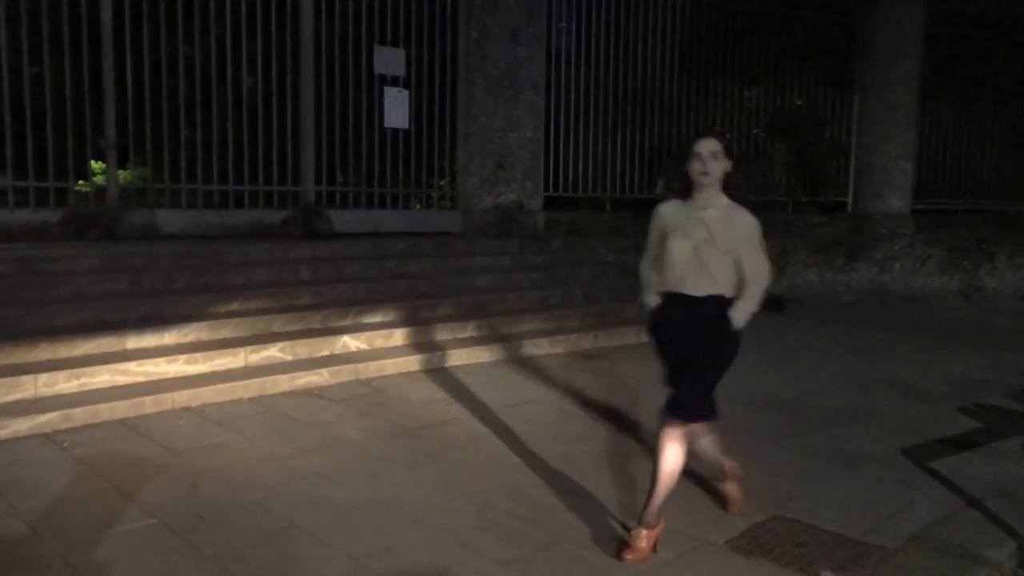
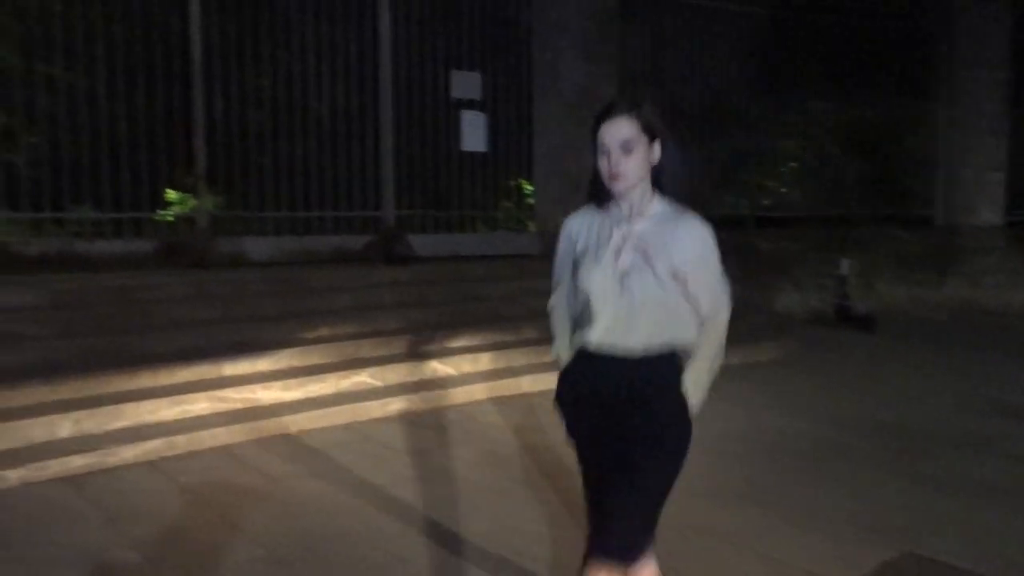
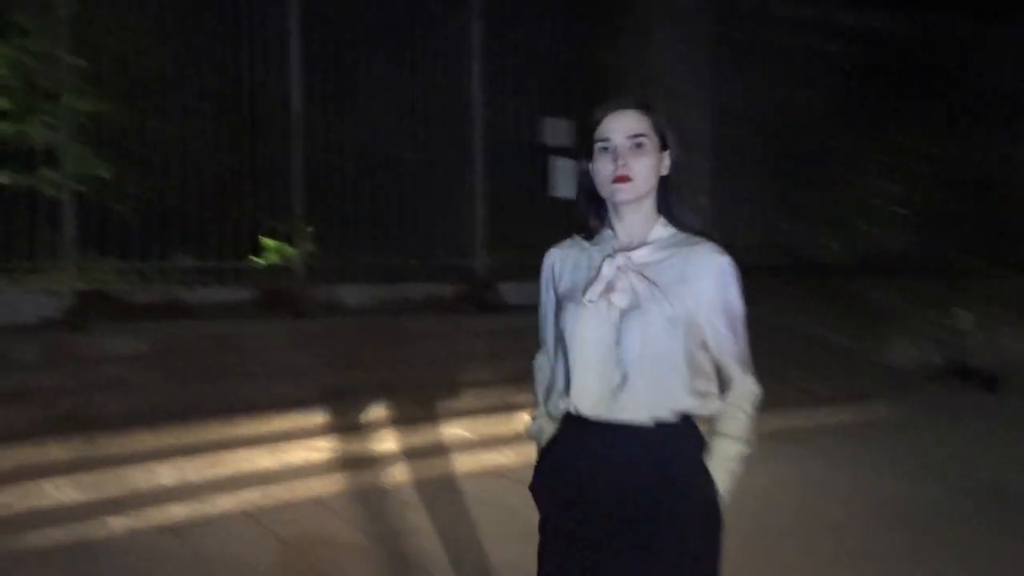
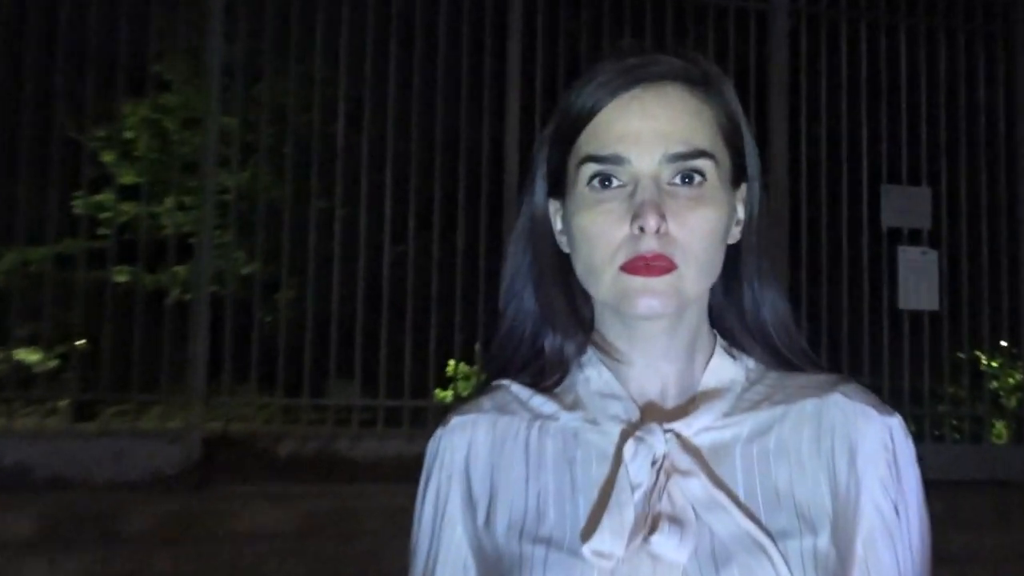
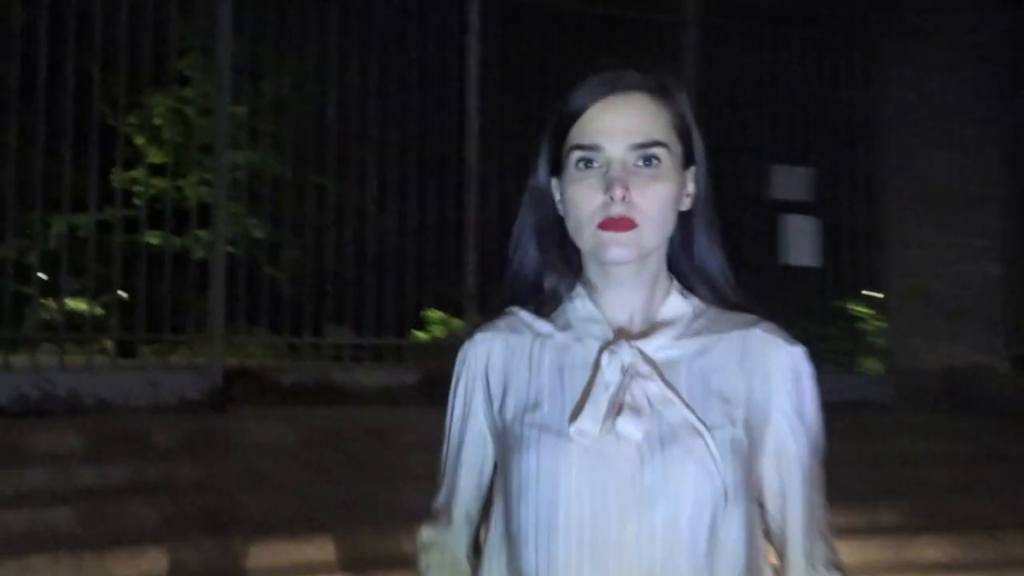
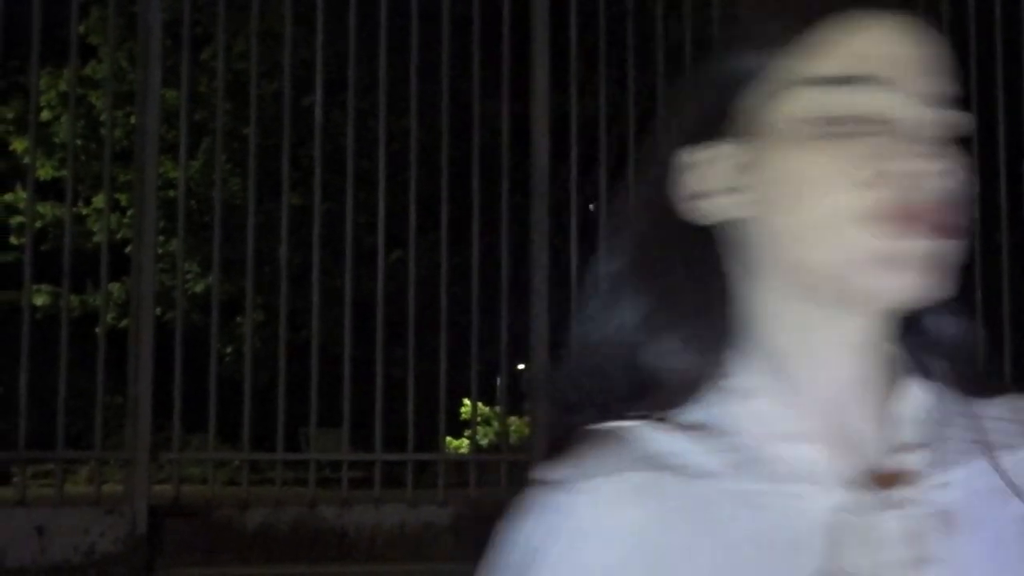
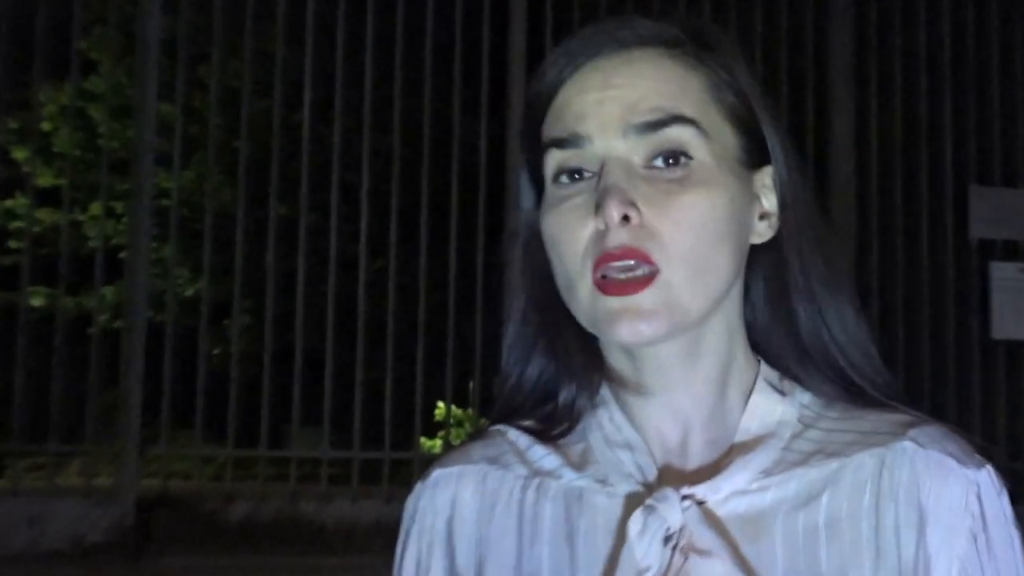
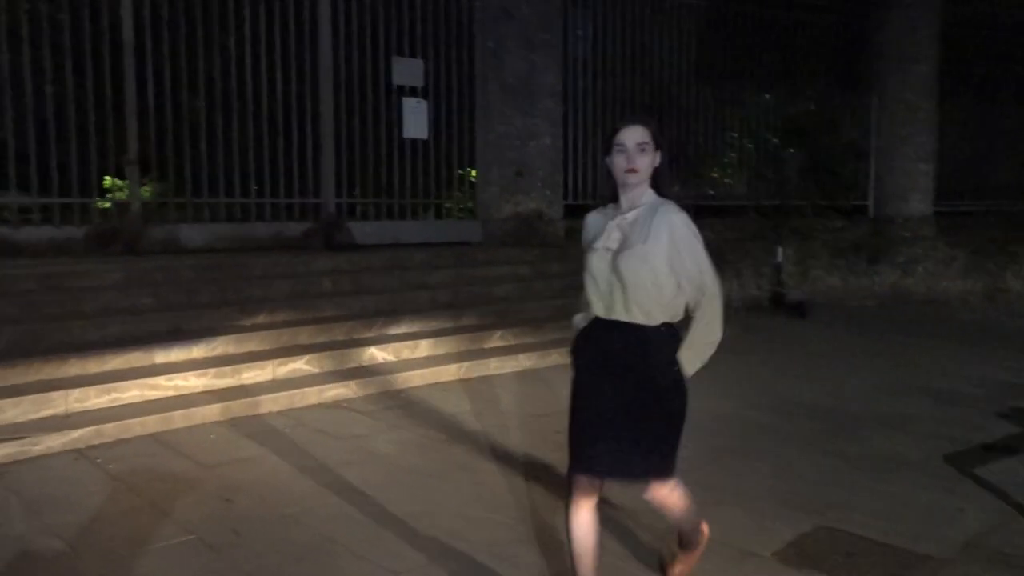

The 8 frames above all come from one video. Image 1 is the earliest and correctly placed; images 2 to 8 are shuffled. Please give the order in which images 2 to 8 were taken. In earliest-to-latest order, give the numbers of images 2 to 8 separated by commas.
8, 2, 3, 5, 4, 7, 6
